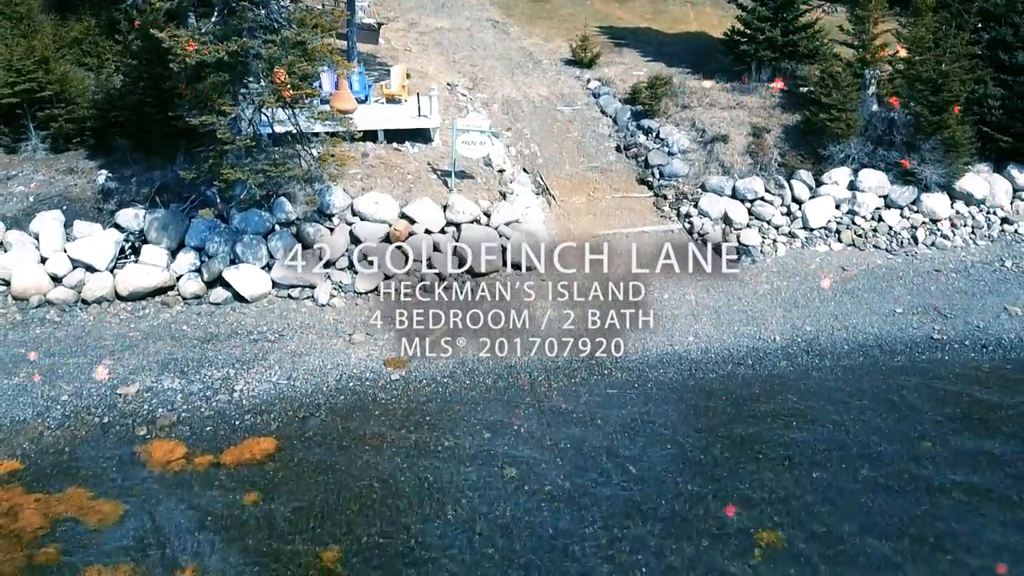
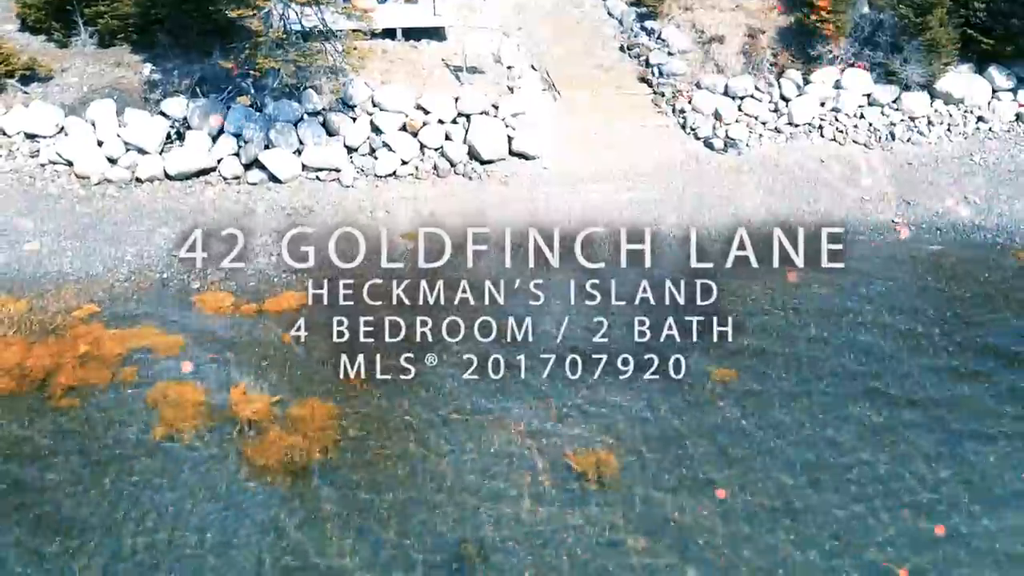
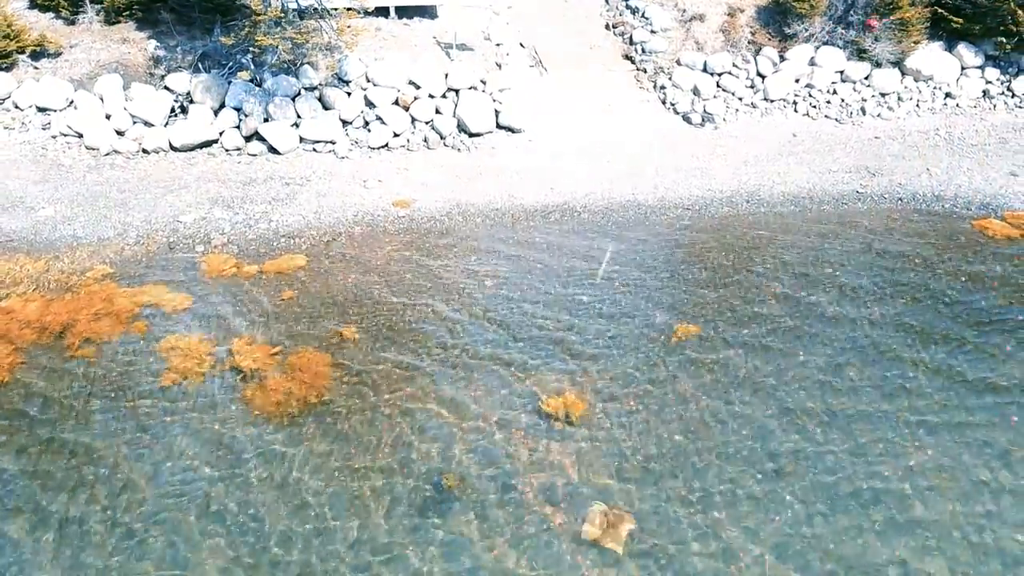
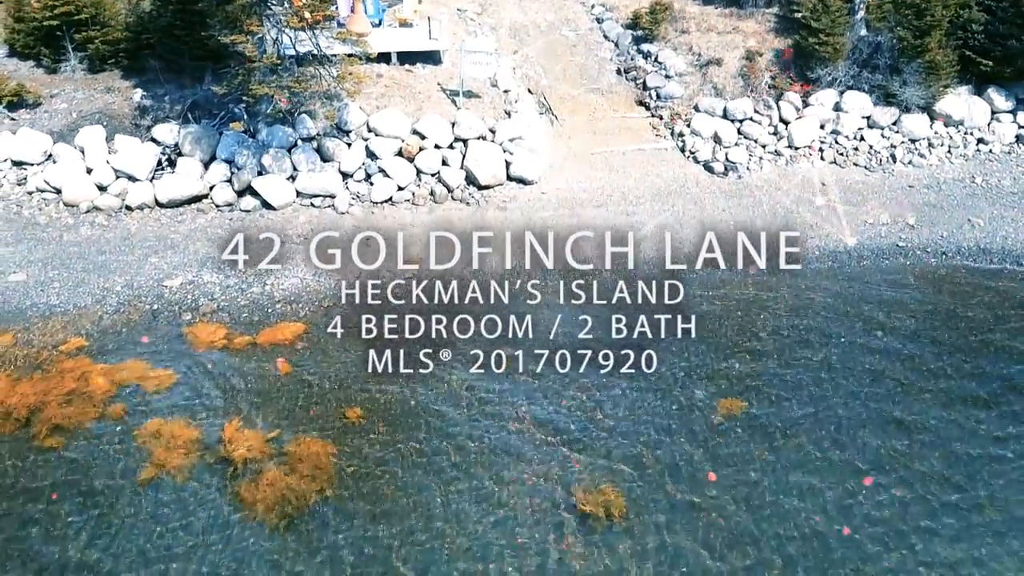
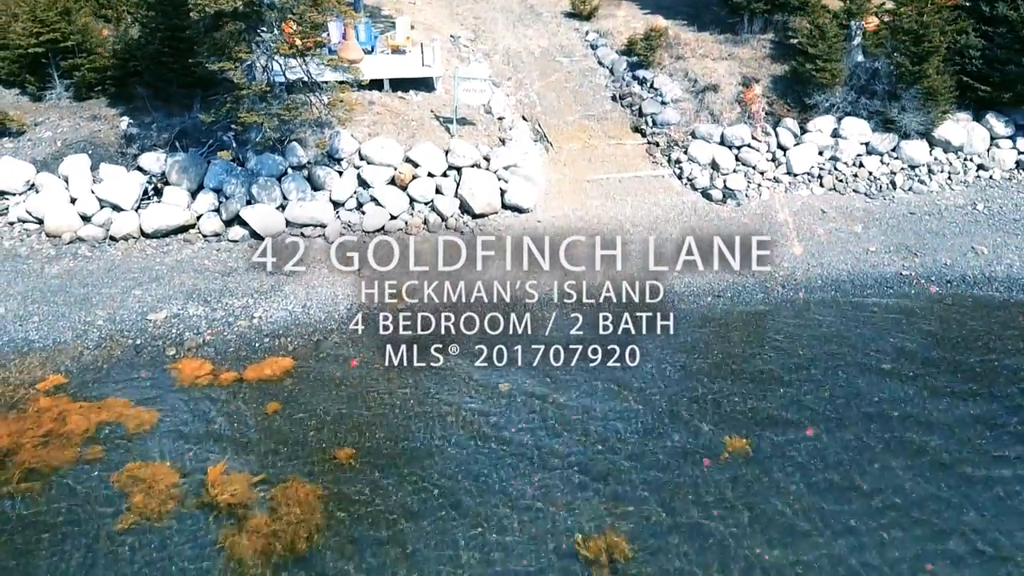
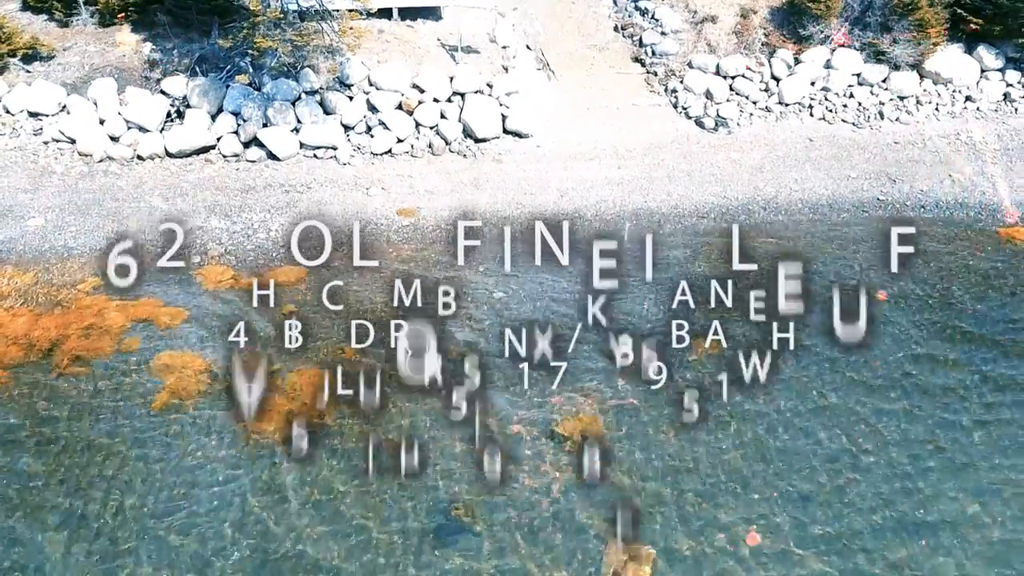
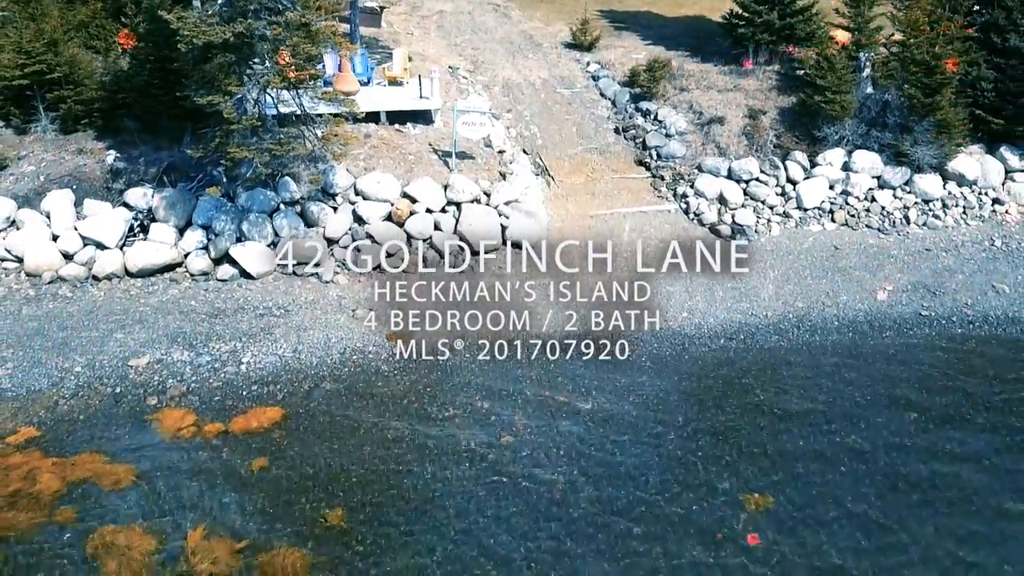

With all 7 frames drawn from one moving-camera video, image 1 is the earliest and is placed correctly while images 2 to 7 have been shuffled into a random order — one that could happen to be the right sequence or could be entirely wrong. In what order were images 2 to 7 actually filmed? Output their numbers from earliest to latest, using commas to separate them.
7, 5, 4, 2, 6, 3
